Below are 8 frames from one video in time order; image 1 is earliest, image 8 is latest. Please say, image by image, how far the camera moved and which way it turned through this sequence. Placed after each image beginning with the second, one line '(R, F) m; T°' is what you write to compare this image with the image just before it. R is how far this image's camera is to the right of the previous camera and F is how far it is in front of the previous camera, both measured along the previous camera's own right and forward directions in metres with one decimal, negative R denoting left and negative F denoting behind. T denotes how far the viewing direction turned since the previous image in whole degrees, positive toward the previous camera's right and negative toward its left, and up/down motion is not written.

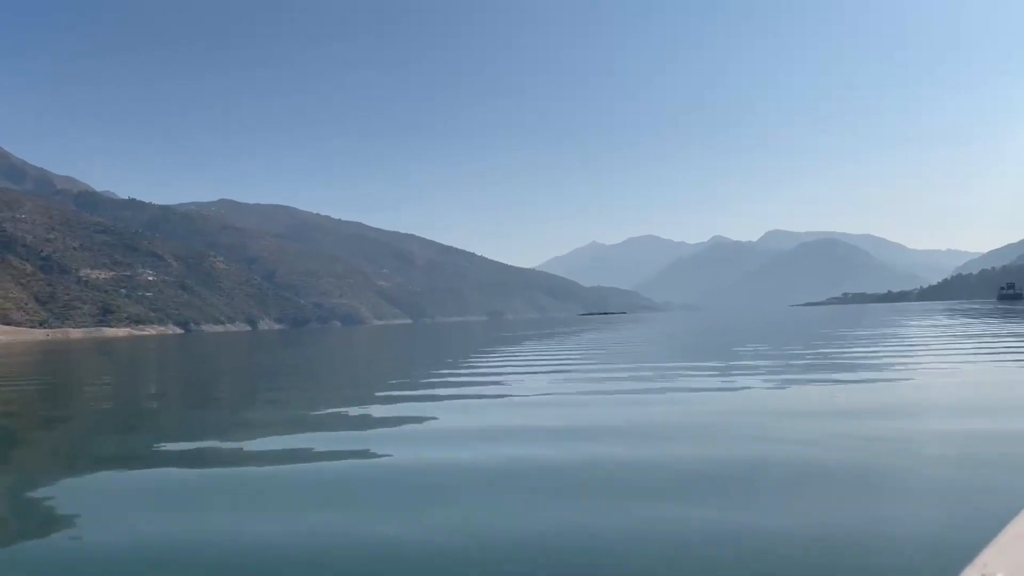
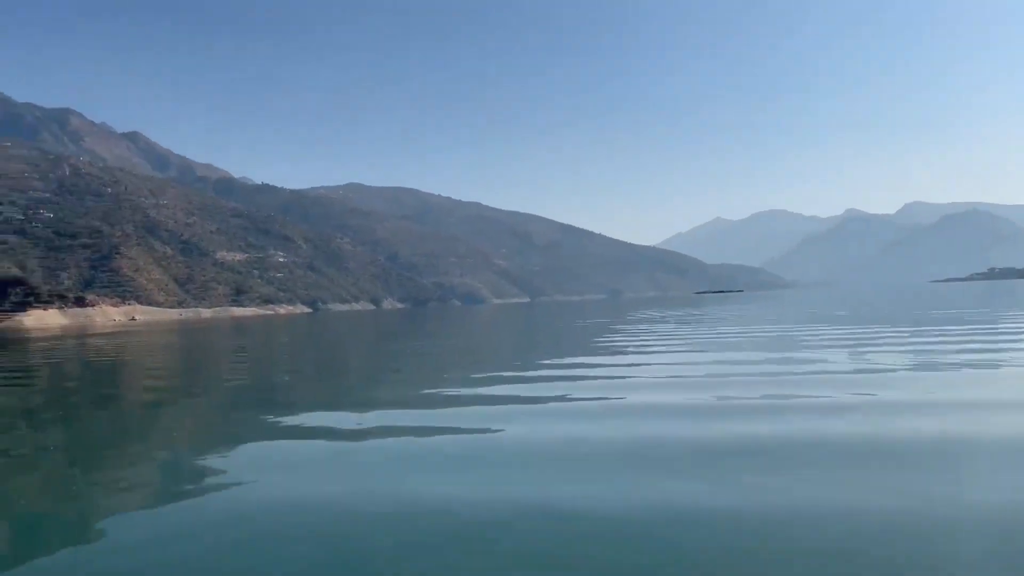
(+0.4, +0.7) m; -8°
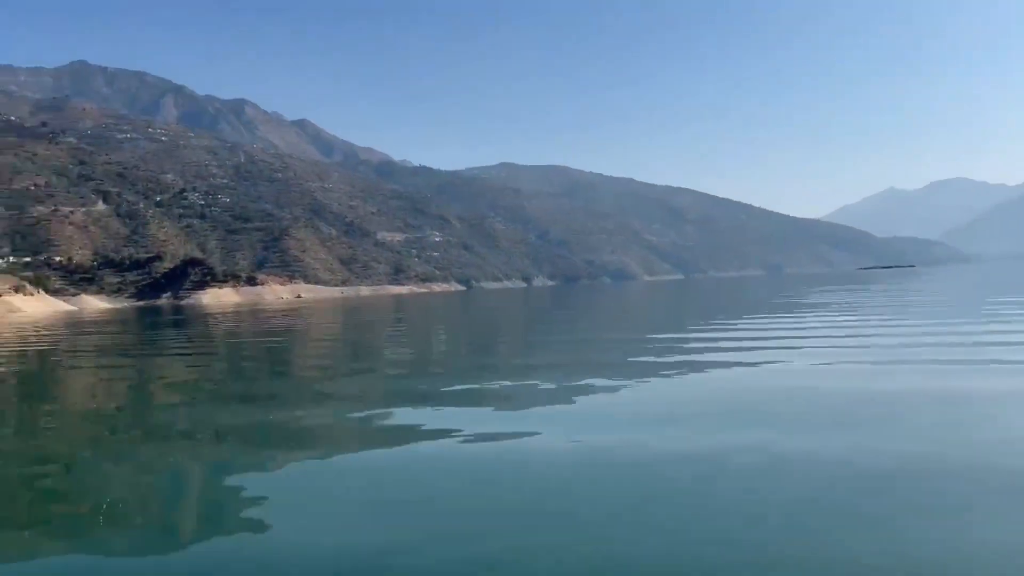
(+0.6, -0.2) m; -10°
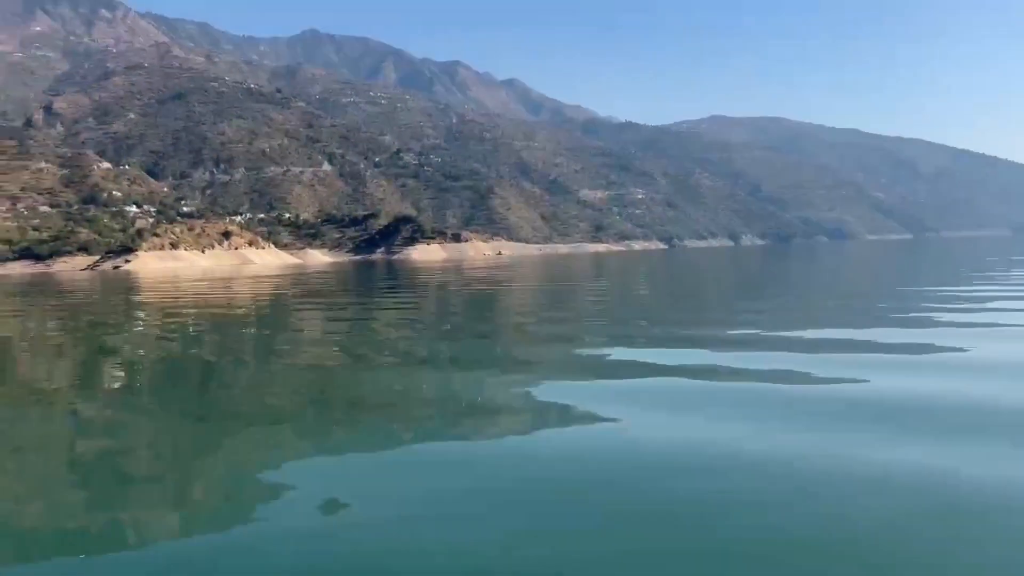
(+0.5, 0.0) m; -13°
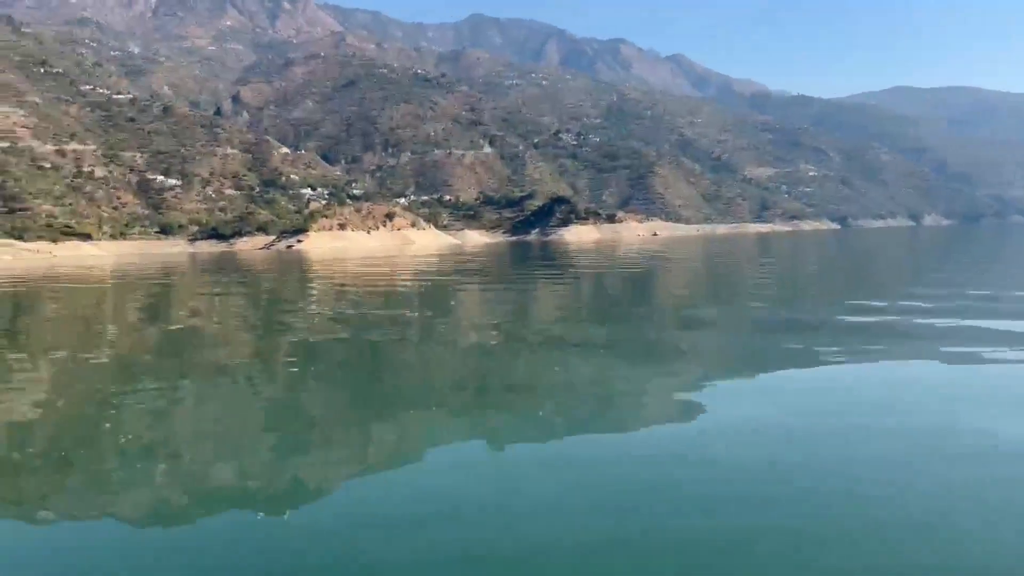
(+0.5, -0.2) m; -11°
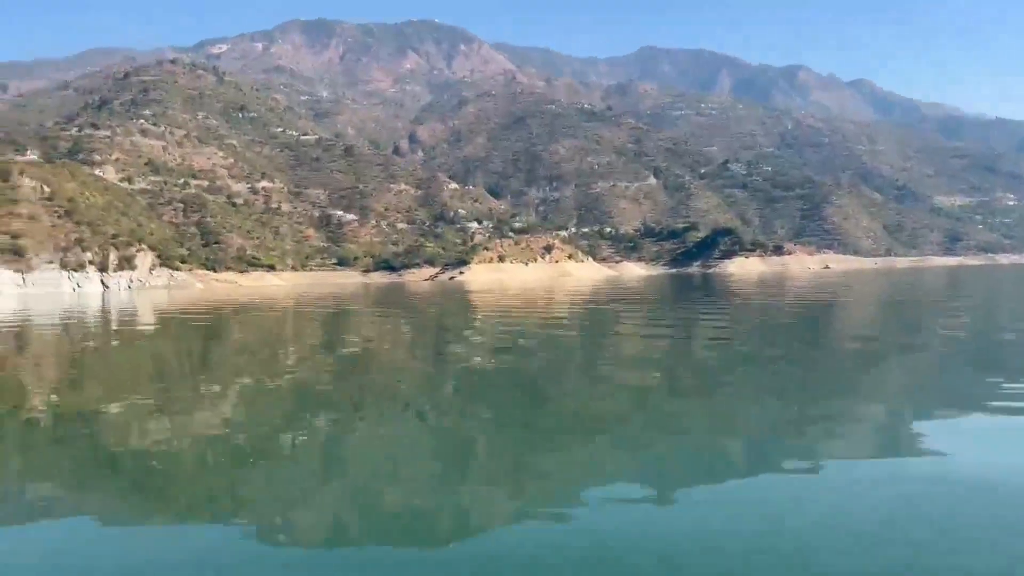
(+0.6, +0.1) m; -11°
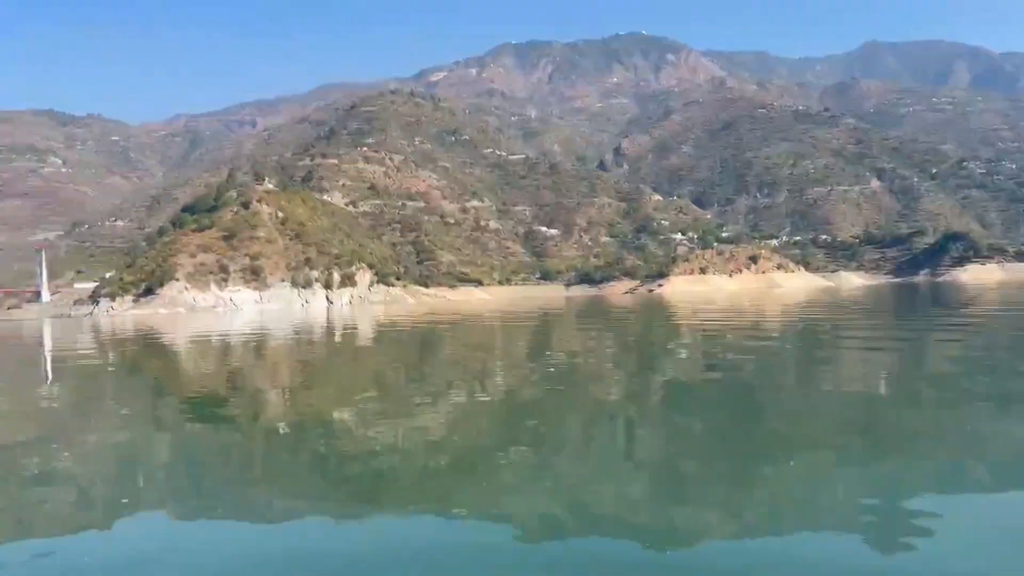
(+0.5, 0.0) m; -14°
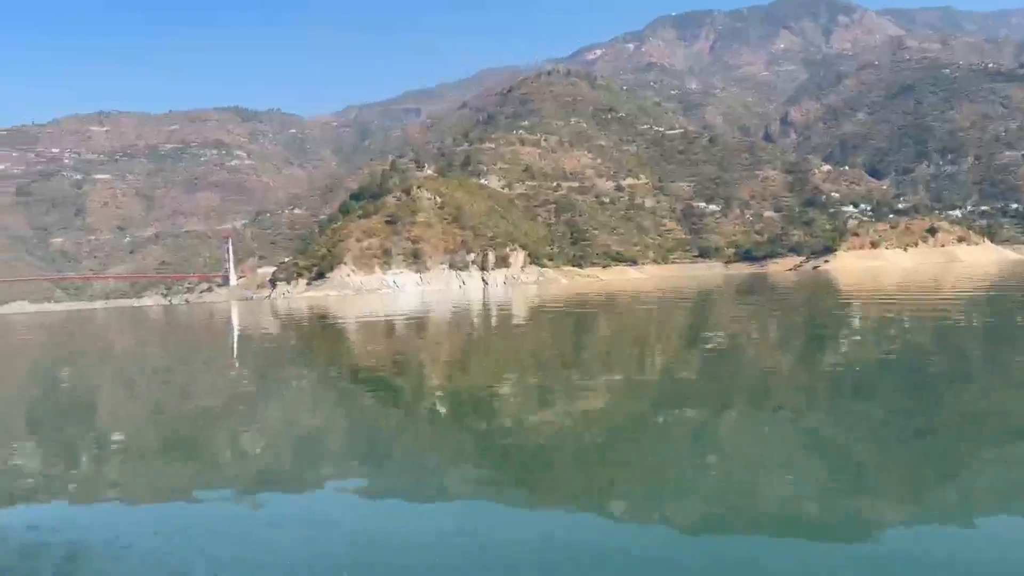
(+0.3, 0.0) m; -11°
